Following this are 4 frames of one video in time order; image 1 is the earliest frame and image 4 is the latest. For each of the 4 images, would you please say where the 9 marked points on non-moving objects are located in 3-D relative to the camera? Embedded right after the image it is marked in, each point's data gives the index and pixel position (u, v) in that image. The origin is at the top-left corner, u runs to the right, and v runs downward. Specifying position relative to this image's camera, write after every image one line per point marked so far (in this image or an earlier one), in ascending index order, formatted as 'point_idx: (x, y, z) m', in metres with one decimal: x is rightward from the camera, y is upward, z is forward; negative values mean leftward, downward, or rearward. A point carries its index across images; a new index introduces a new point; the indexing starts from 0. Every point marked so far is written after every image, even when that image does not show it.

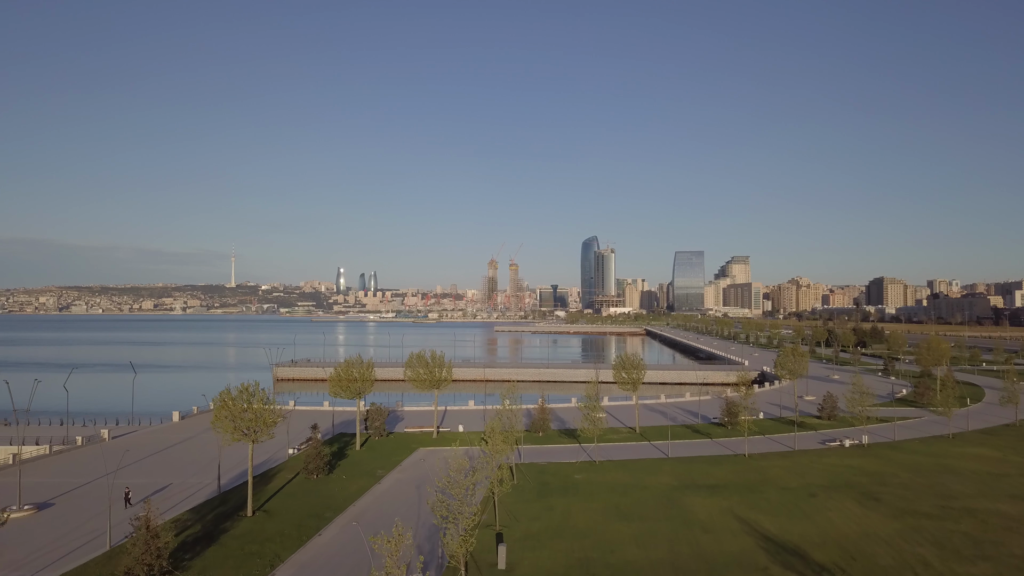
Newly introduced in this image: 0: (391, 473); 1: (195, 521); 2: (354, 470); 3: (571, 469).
0: (-3.3, -5.1, +17.4) m
1: (-6.5, -4.8, +13.2) m
2: (-4.3, -5.0, +17.5) m
3: (+1.6, -5.0, +17.5) m
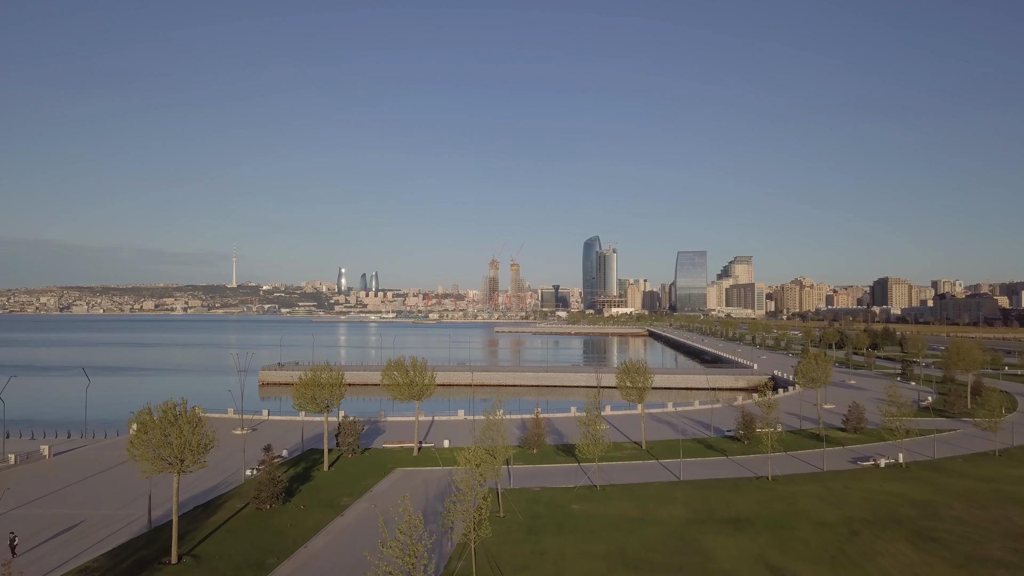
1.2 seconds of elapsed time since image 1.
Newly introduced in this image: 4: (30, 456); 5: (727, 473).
0: (-3.6, -5.0, +15.0) m
1: (-6.8, -4.7, +10.7) m
2: (-4.6, -5.0, +15.0) m
3: (+1.3, -5.0, +15.0) m
4: (-14.5, -5.0, +19.2) m
5: (+5.9, -5.1, +17.6) m
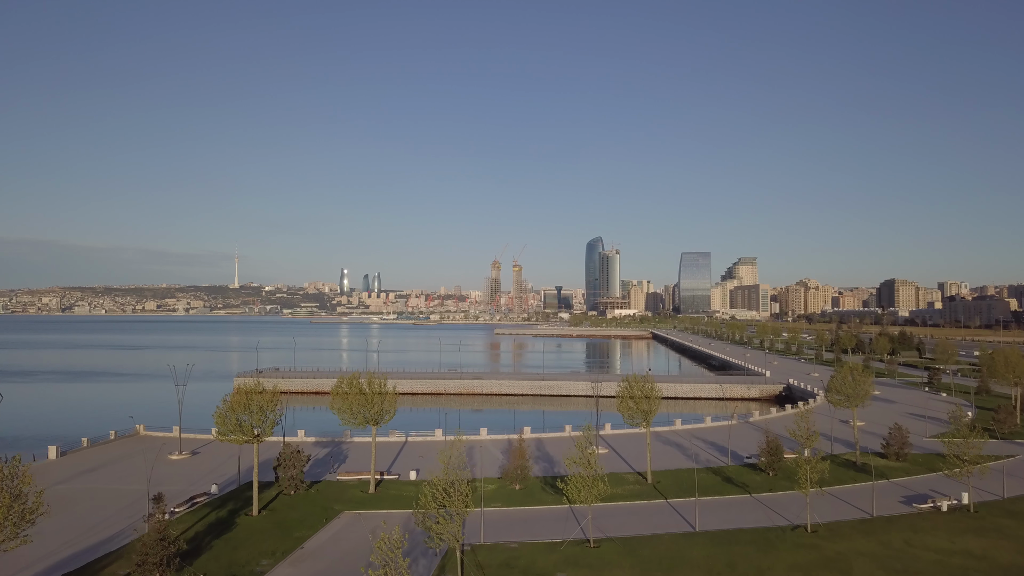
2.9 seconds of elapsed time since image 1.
0: (-4.2, -5.0, +11.6) m
1: (-7.4, -4.7, +7.3) m
2: (-5.2, -5.0, +11.6) m
3: (+0.7, -5.0, +11.6) m
4: (-15.0, -5.0, +15.8) m
5: (+5.4, -5.1, +14.2) m
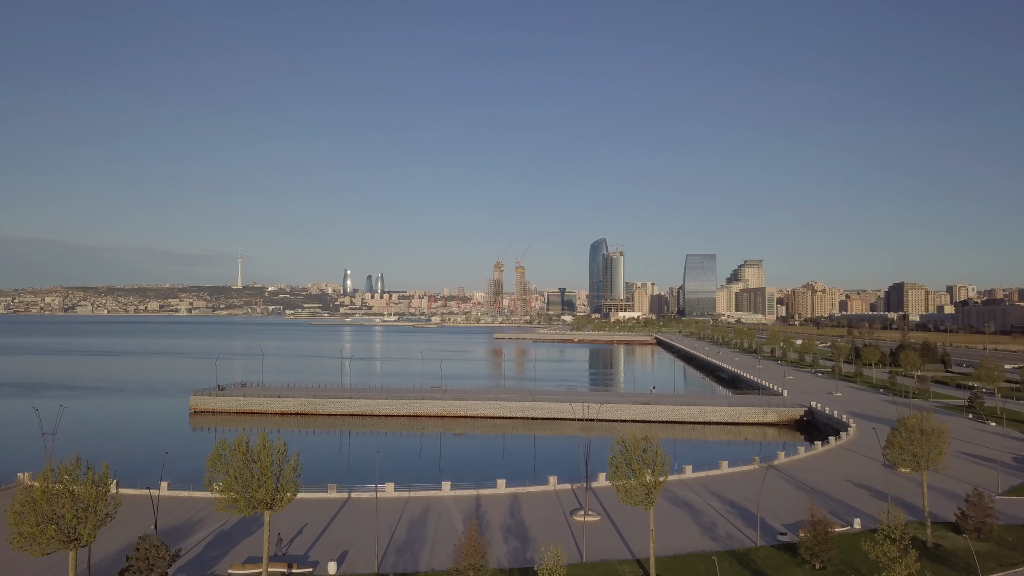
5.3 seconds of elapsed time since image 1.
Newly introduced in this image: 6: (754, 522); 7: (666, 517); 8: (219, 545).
0: (-5.2, -5.5, +7.0) m
1: (-8.4, -5.2, +2.8) m
2: (-6.2, -5.5, +7.0) m
3: (-0.2, -5.5, +7.0) m
4: (-16.0, -5.5, +11.3) m
5: (+4.4, -5.7, +9.5) m
6: (+6.2, -5.9, +16.3) m
7: (+4.0, -6.0, +16.8) m
8: (-6.5, -5.8, +14.4) m
